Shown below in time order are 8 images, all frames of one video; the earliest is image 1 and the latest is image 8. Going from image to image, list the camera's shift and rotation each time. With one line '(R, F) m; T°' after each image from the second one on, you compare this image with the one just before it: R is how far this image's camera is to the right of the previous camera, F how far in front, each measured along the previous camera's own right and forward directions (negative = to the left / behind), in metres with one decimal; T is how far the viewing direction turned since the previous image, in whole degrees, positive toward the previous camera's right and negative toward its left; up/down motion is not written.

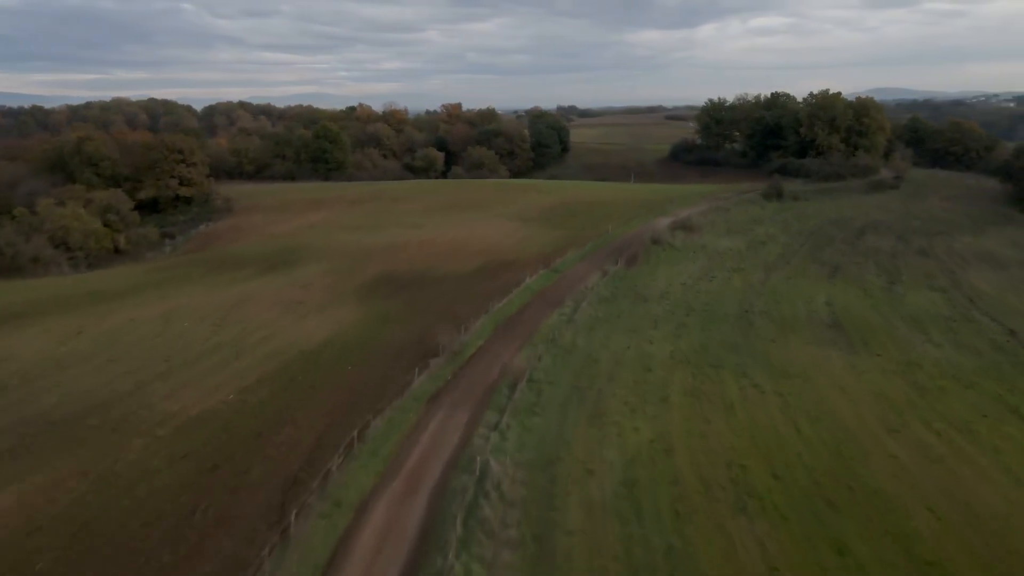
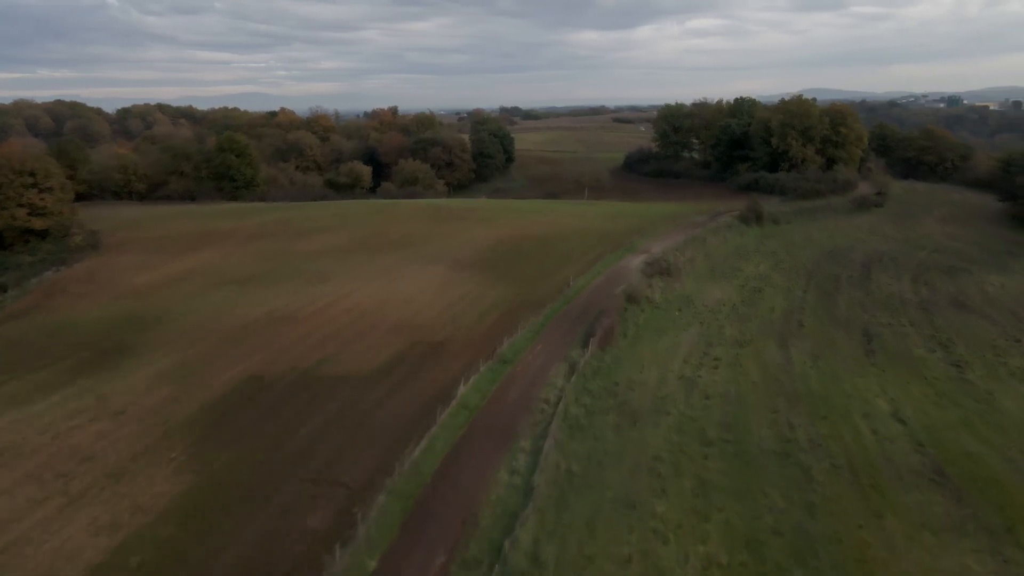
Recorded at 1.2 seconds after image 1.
(+0.5, +8.4) m; +4°
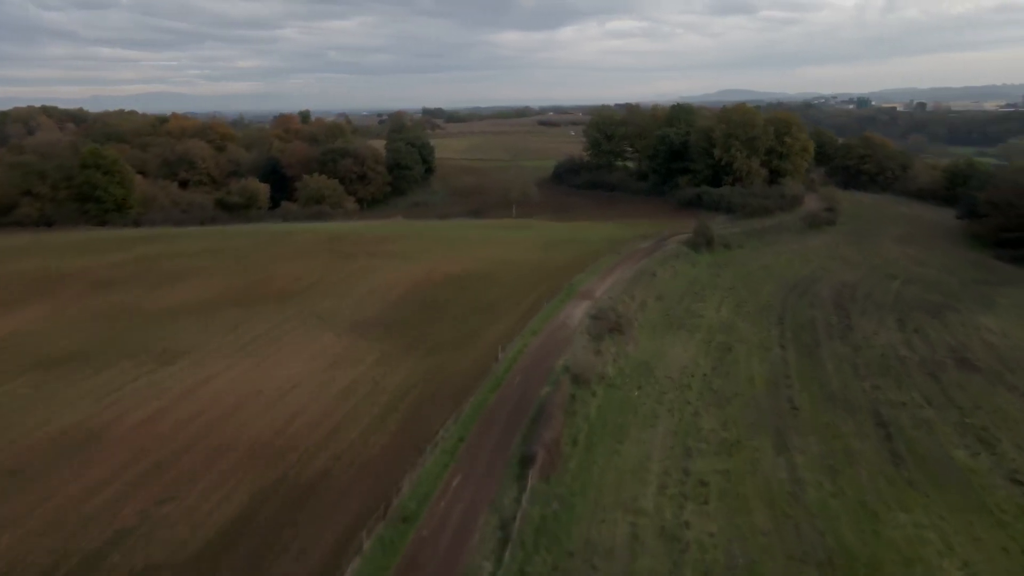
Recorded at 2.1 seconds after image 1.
(+0.6, +6.5) m; +6°
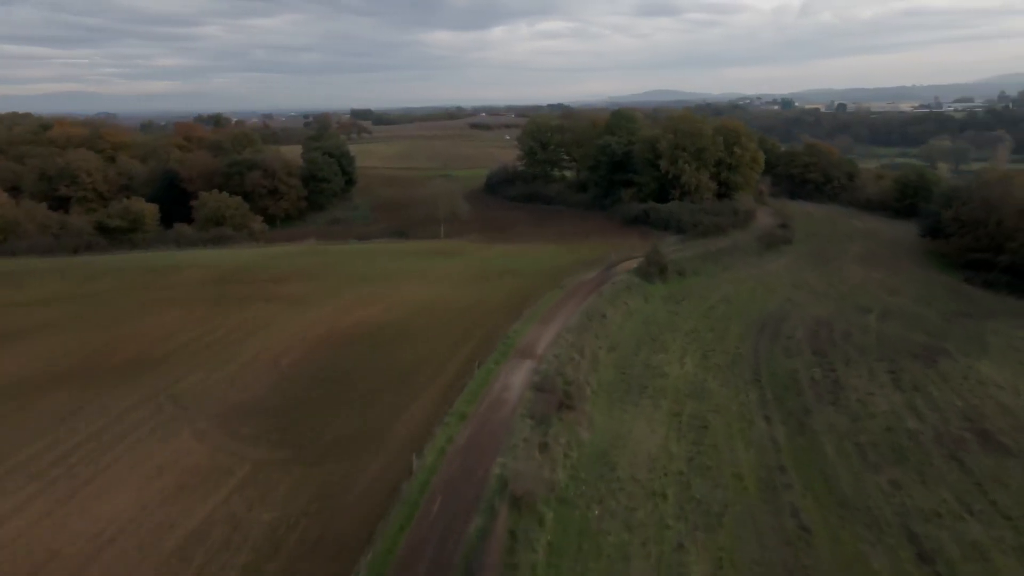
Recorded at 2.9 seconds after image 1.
(+0.5, +5.5) m; +5°
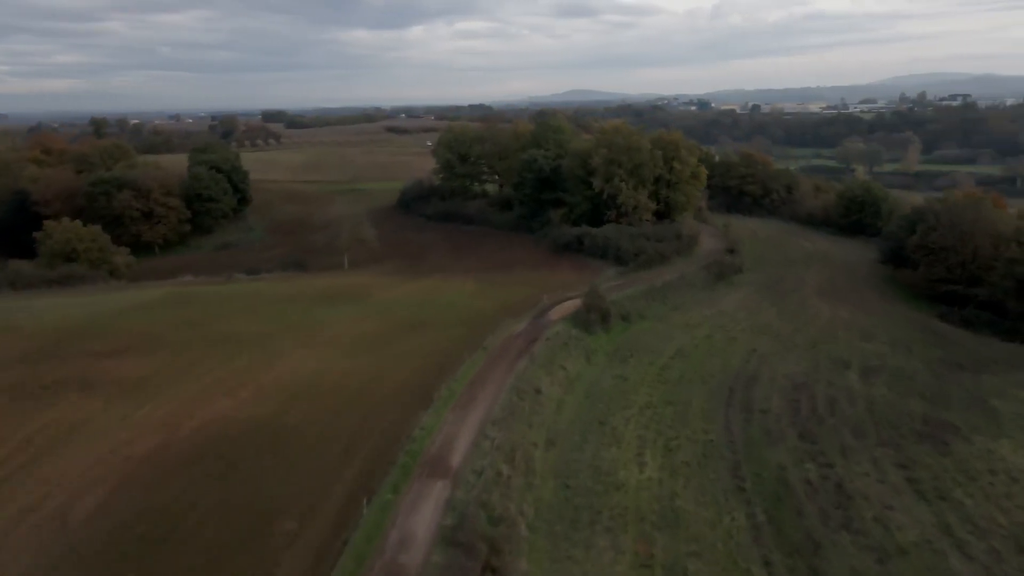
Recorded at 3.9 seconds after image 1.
(+0.6, +6.4) m; +6°
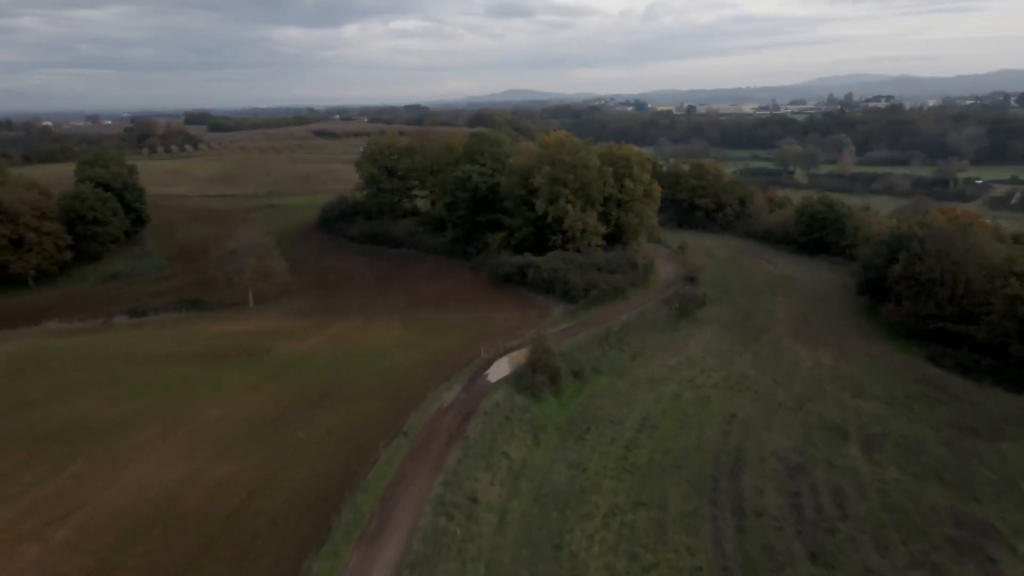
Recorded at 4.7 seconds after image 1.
(+0.4, +5.4) m; +5°
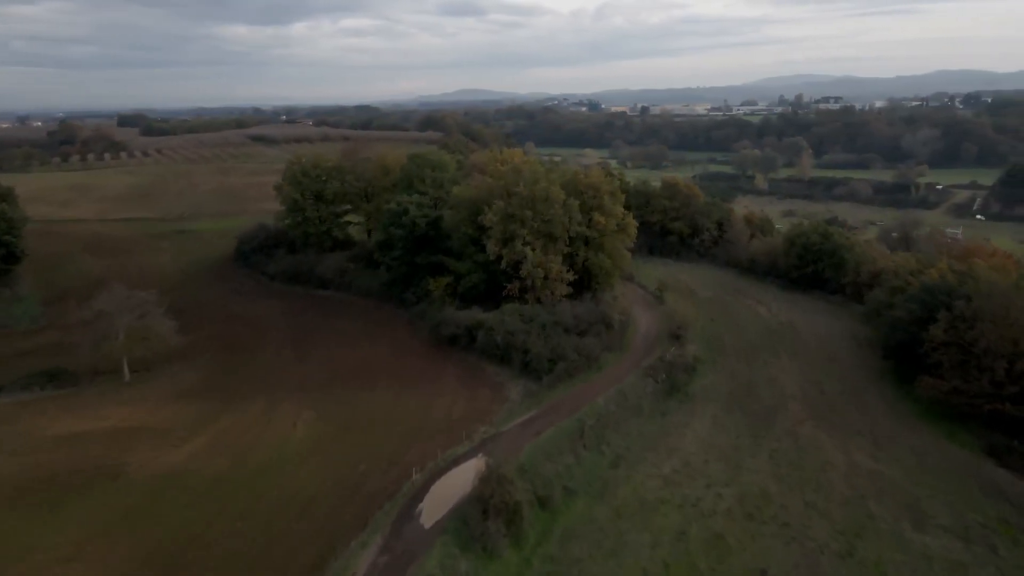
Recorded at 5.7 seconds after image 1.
(+0.4, +7.2) m; +3°
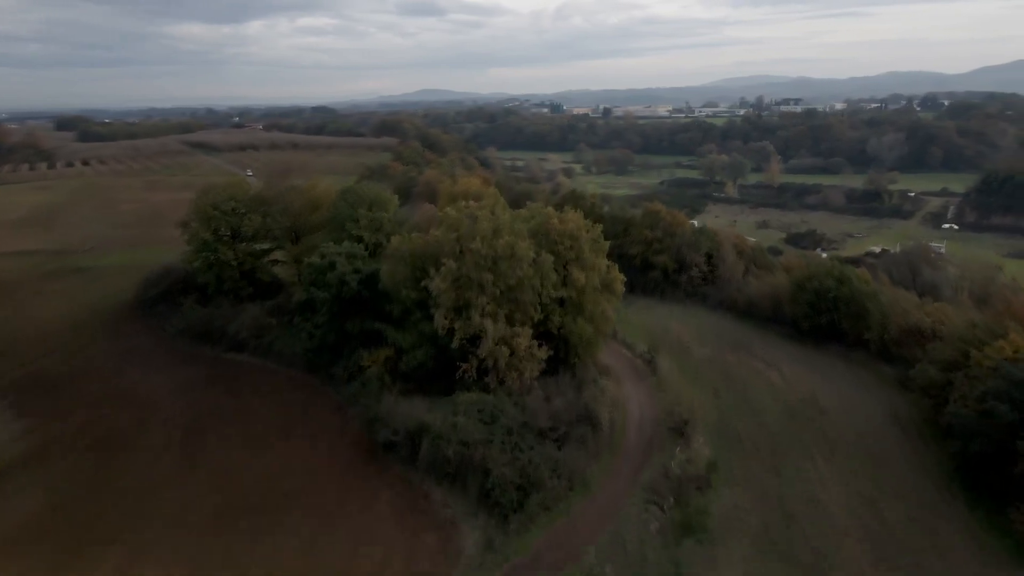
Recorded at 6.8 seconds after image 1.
(+0.3, +7.2) m; +3°
